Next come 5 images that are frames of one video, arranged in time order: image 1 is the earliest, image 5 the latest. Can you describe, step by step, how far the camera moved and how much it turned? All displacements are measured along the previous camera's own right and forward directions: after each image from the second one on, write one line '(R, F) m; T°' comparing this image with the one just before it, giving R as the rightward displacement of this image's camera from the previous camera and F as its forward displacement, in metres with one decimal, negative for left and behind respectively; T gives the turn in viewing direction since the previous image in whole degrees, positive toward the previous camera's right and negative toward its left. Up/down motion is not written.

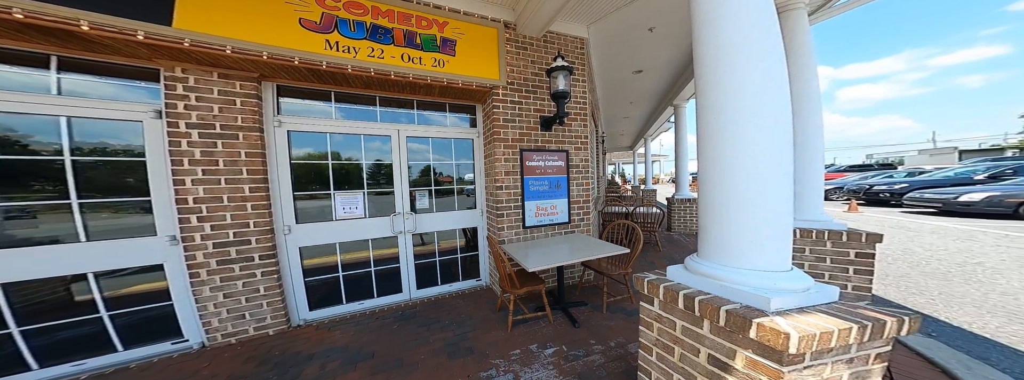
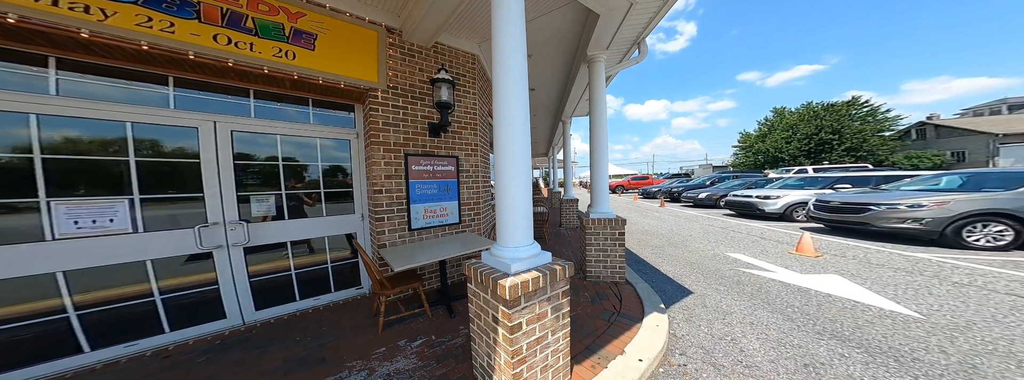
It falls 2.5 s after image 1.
(+0.3, -0.3) m; +20°
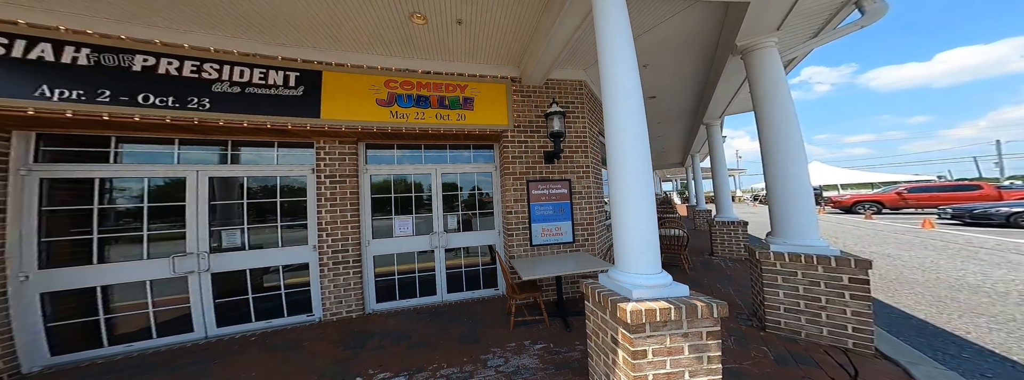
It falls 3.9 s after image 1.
(+0.2, -0.2) m; -28°
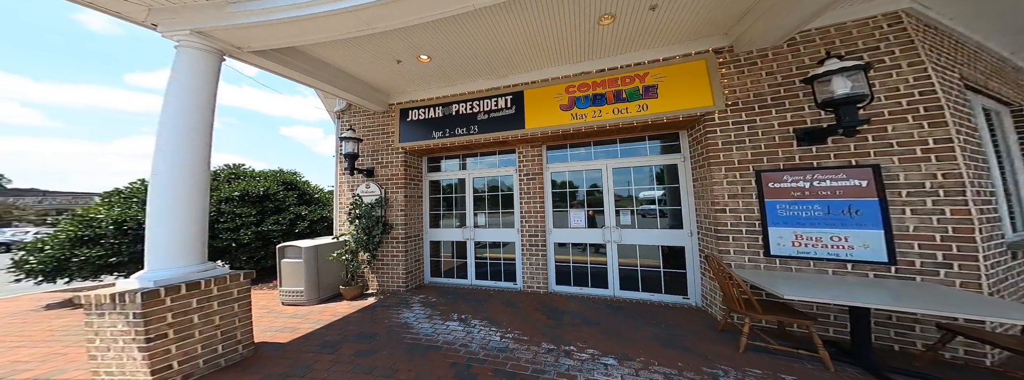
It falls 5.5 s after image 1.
(-0.5, -0.2) m; -32°
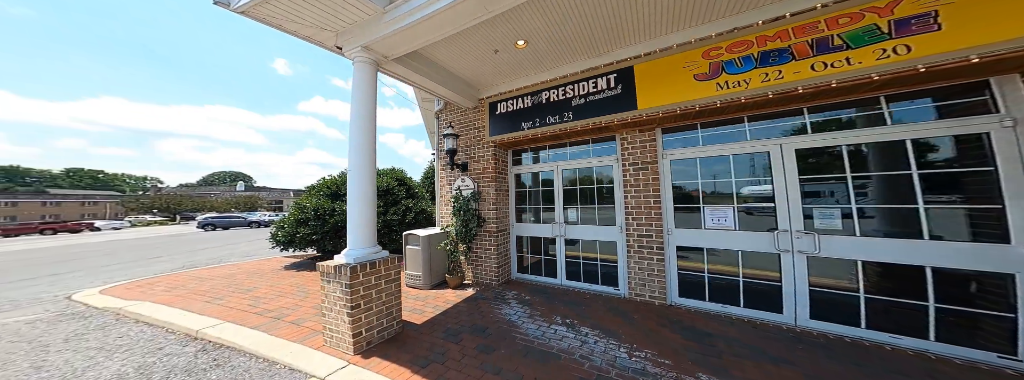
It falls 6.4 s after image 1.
(-0.8, +0.4) m; -16°
